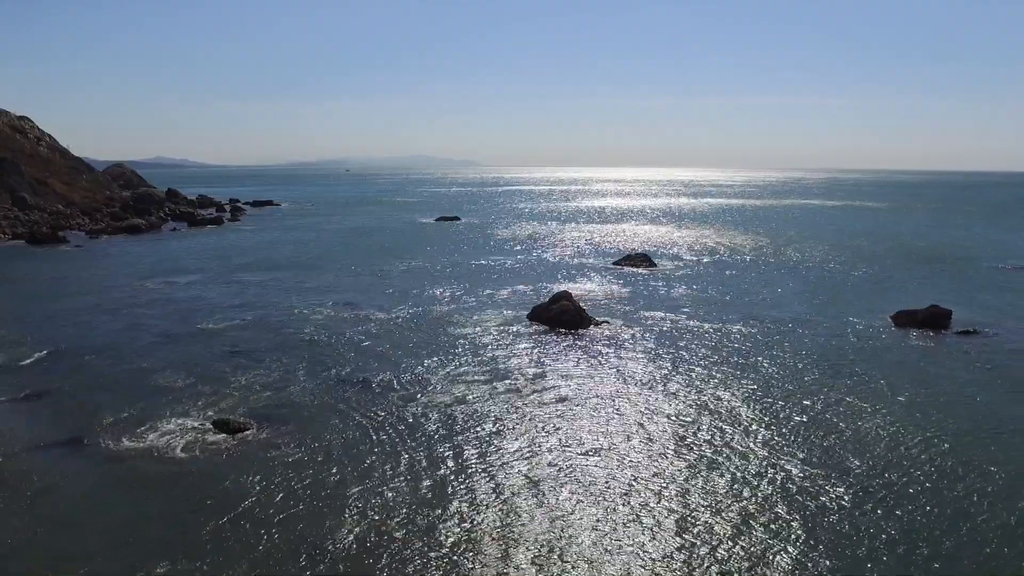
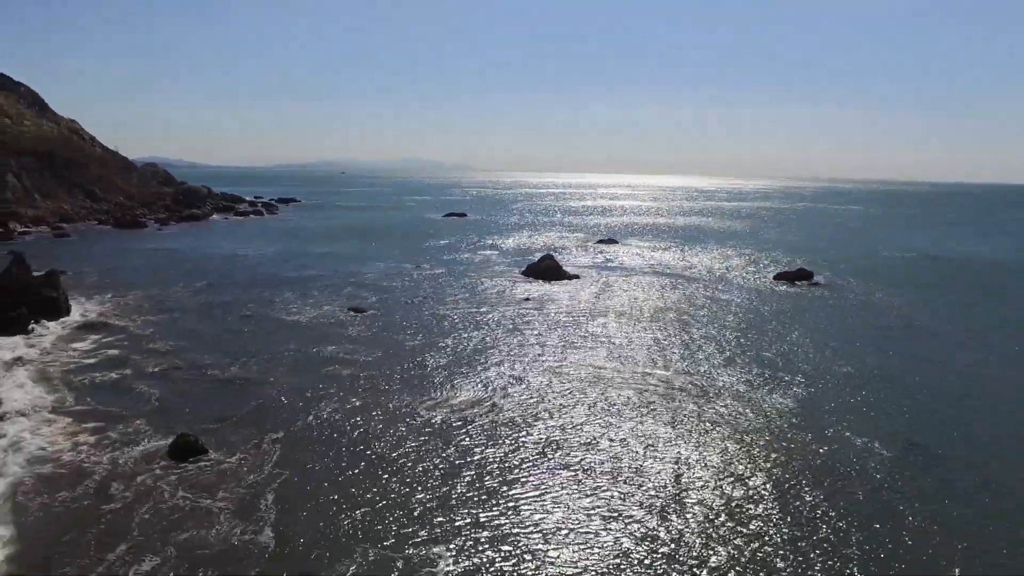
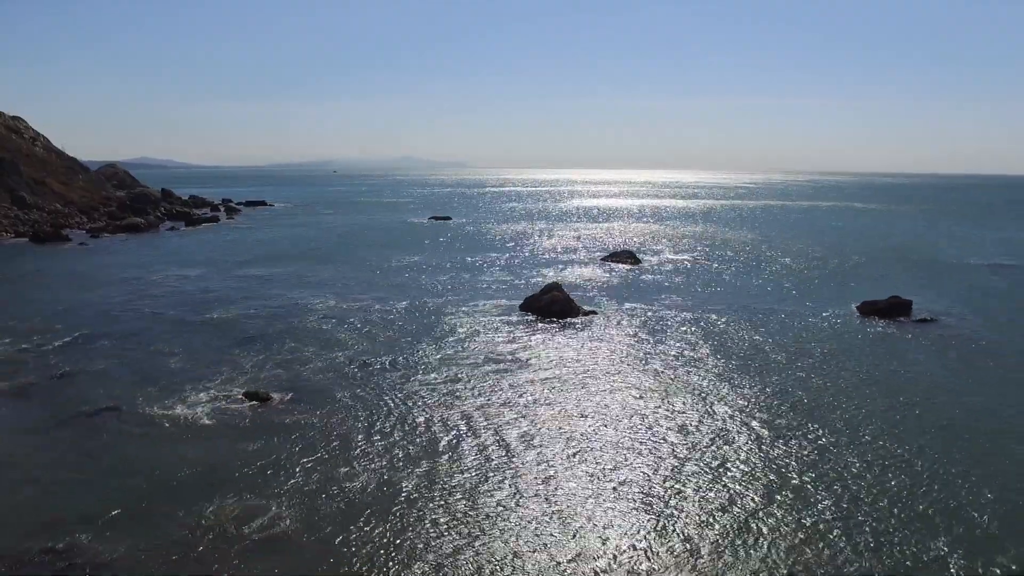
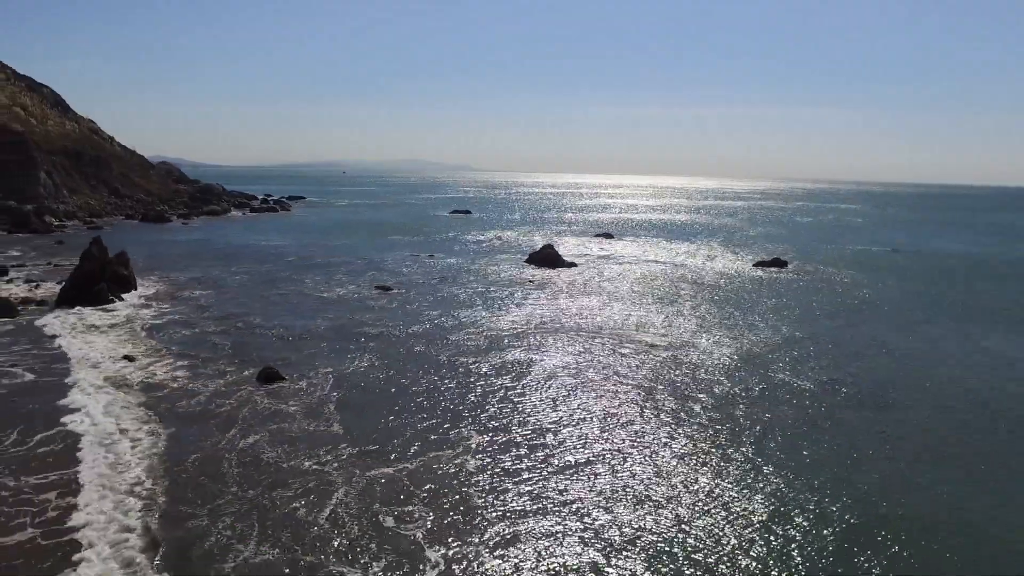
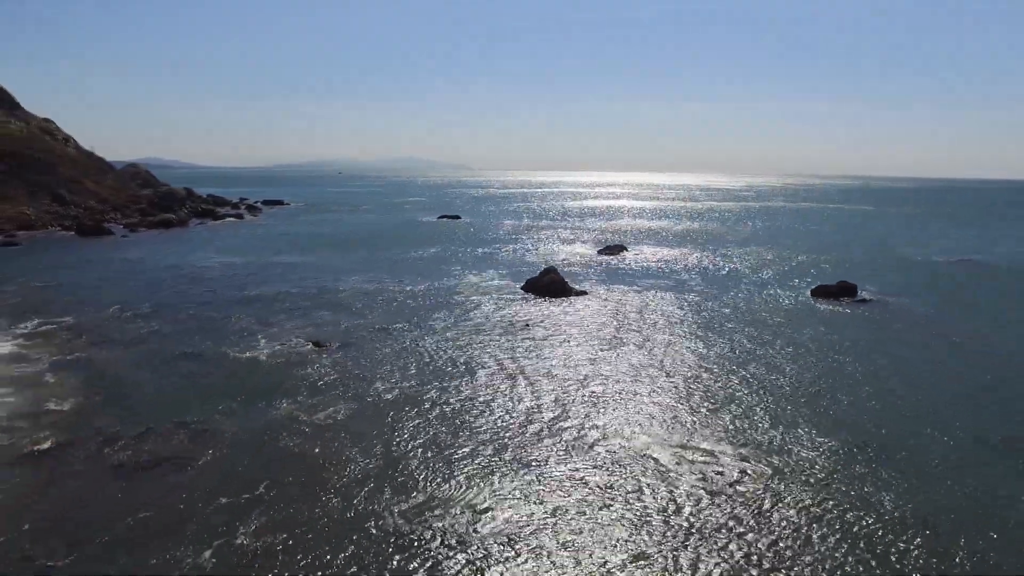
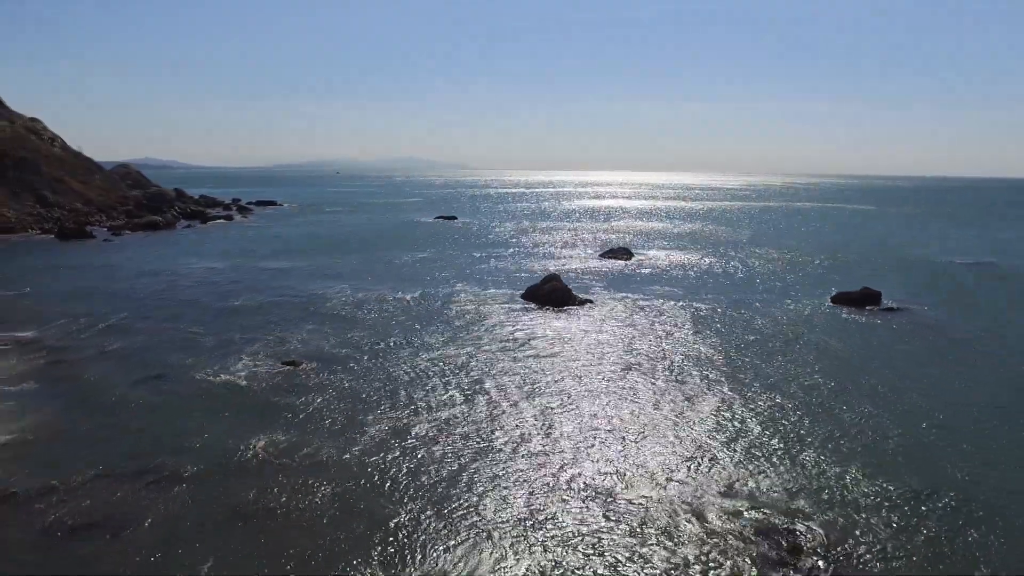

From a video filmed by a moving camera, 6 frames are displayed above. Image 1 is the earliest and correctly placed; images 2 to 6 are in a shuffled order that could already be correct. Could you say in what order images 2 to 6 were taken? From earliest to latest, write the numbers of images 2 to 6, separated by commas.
3, 6, 5, 2, 4
